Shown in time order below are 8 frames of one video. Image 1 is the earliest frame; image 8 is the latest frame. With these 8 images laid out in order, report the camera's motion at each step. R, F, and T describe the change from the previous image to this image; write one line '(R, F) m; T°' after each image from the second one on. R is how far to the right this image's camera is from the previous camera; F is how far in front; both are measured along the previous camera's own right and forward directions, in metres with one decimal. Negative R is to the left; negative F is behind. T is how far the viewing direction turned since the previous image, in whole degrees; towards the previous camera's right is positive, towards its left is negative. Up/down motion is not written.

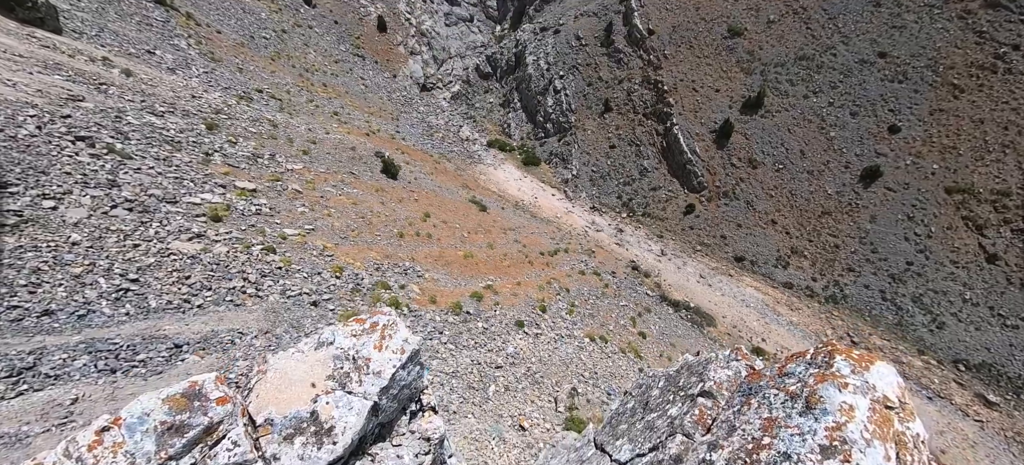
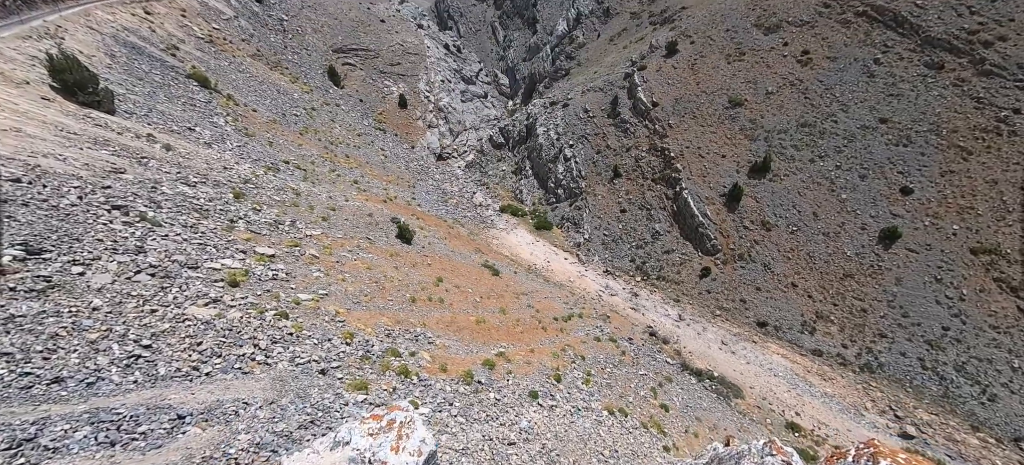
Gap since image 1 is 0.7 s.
(0.0, -0.4) m; -2°
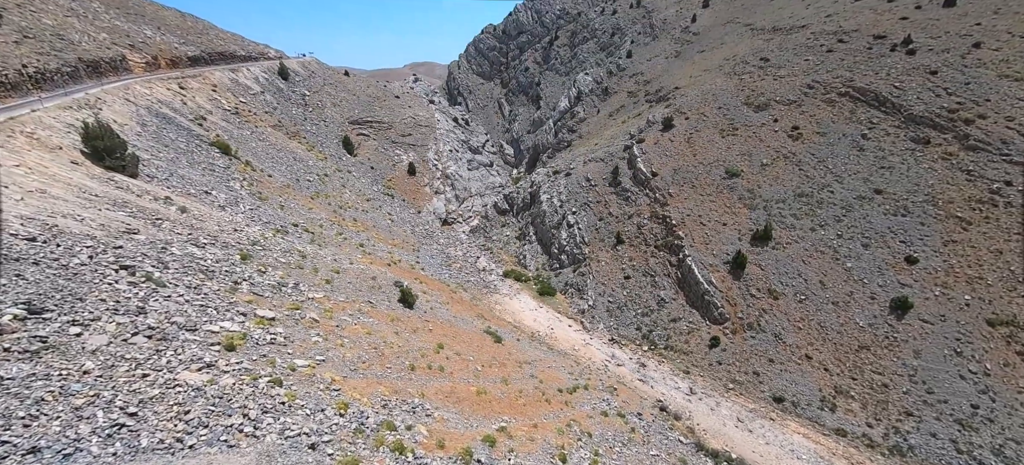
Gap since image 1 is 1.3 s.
(0.0, -0.3) m; -1°
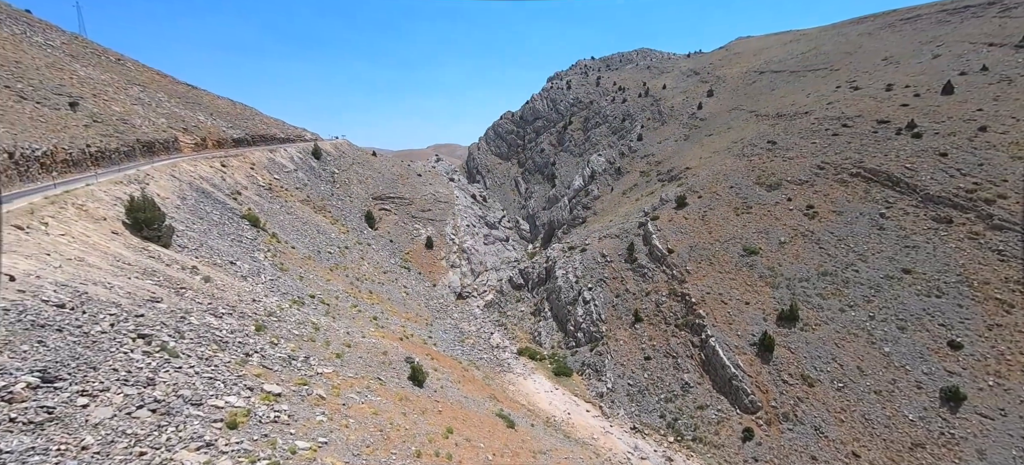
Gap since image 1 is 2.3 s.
(0.0, -0.3) m; -2°
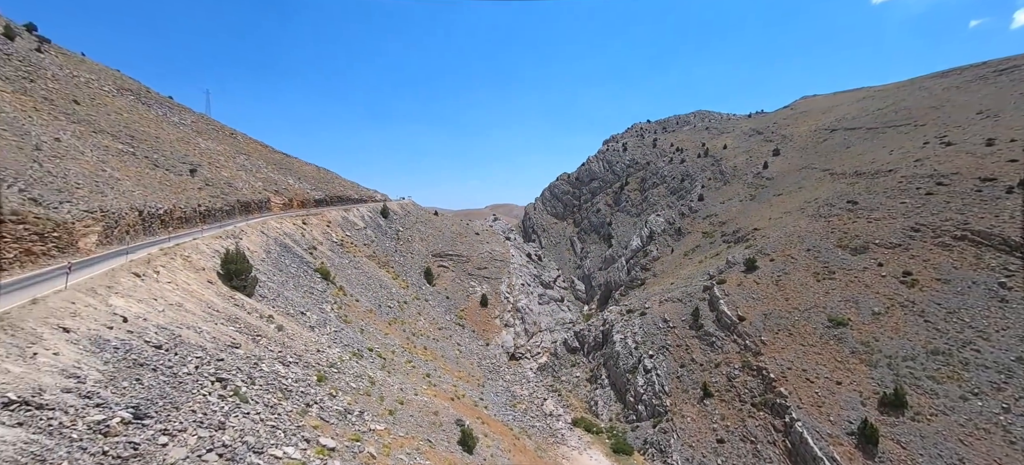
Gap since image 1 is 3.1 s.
(0.0, -0.5) m; -7°
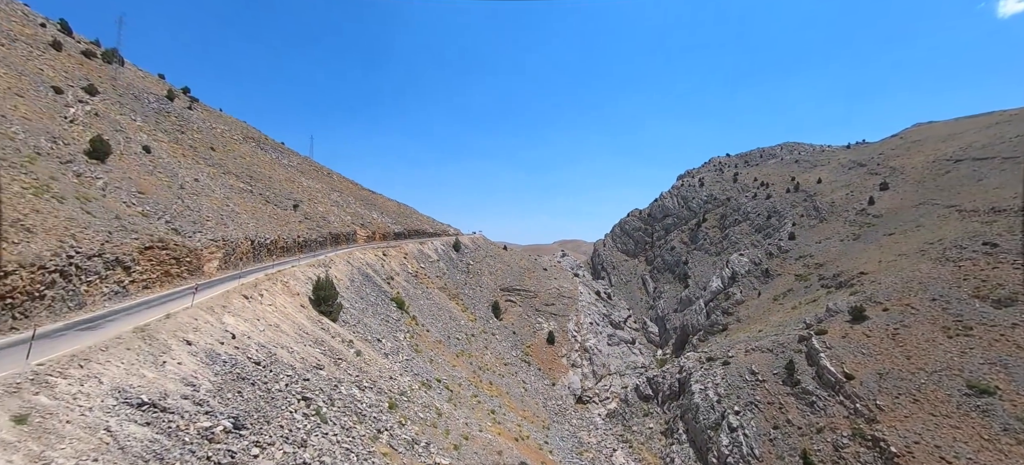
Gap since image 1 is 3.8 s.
(0.0, -0.5) m; -9°
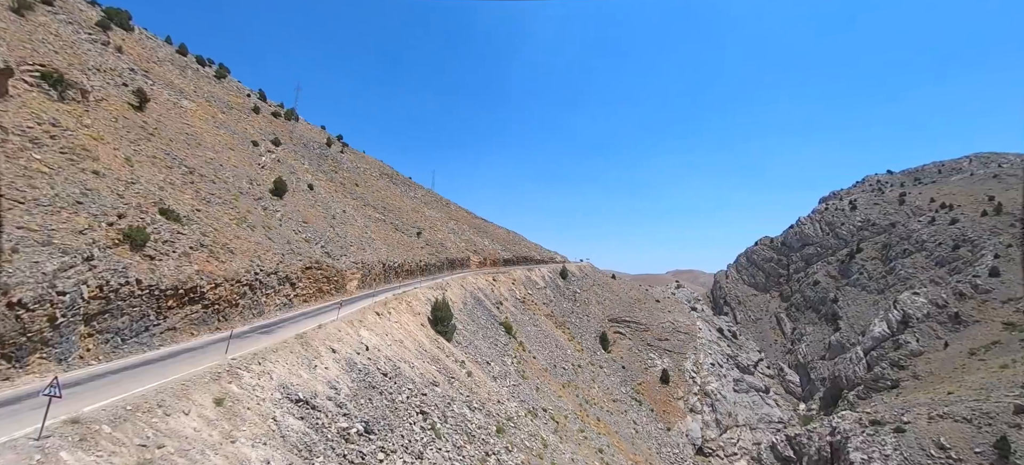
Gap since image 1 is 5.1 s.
(0.0, -0.7) m; -14°
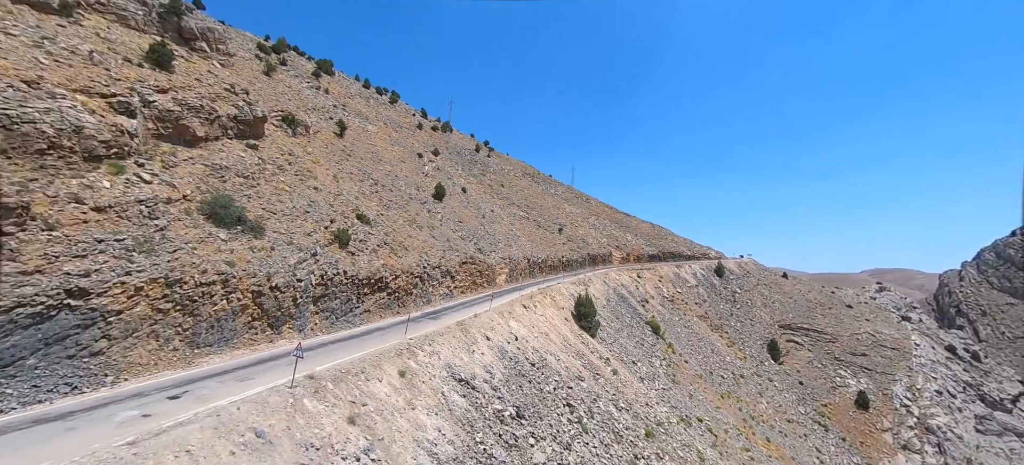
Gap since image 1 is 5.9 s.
(0.0, -0.6) m; -18°
